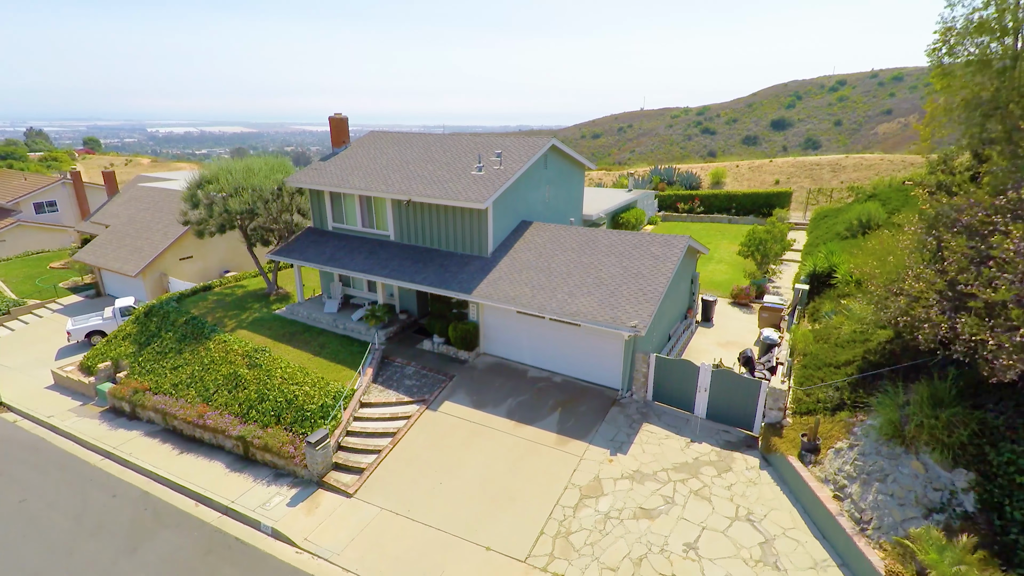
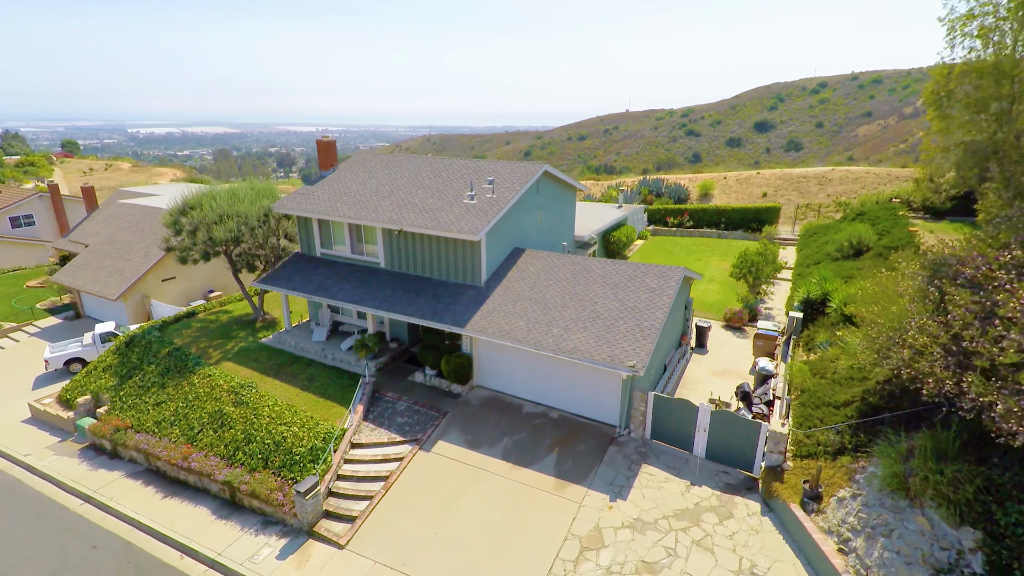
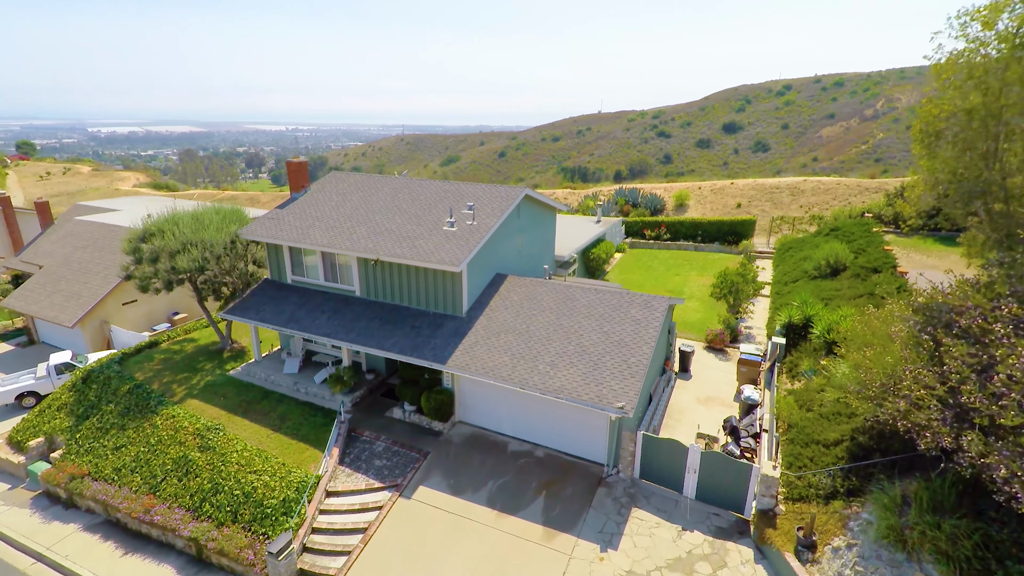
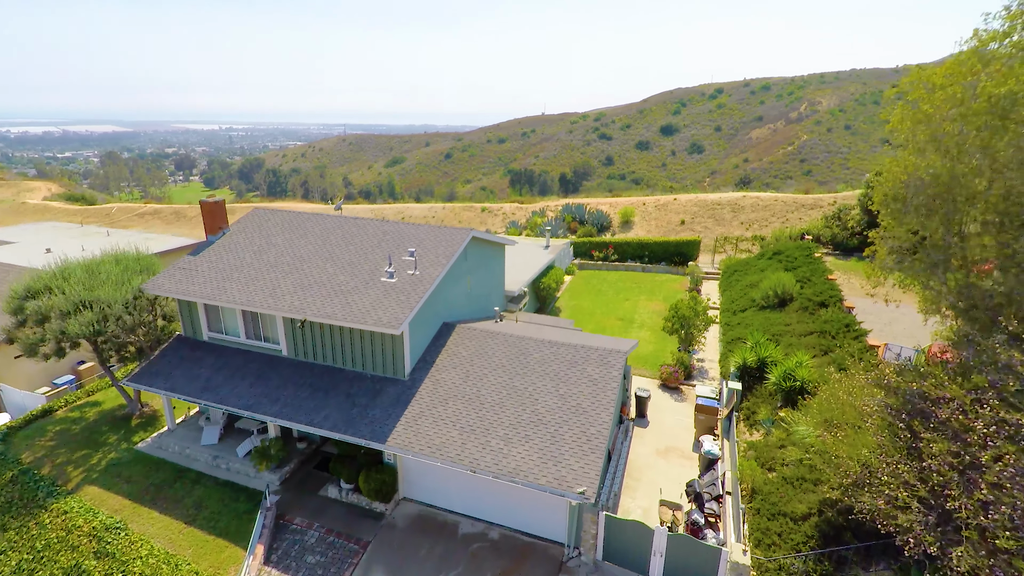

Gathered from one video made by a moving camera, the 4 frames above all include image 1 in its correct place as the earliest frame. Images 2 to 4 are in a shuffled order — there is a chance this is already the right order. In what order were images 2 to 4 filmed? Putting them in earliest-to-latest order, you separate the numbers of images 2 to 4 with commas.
2, 3, 4
